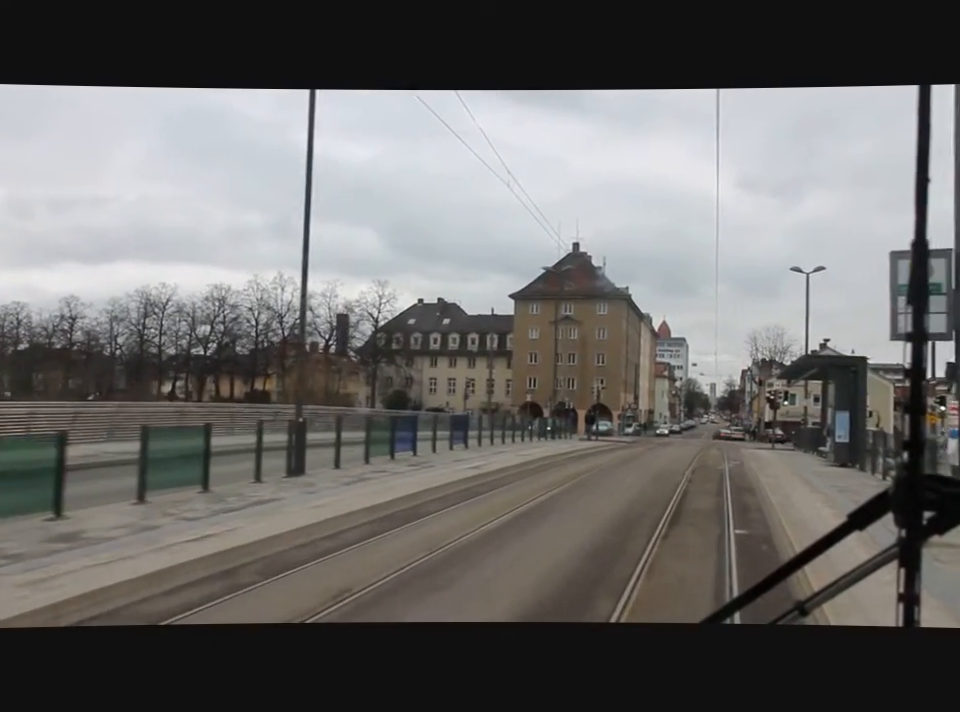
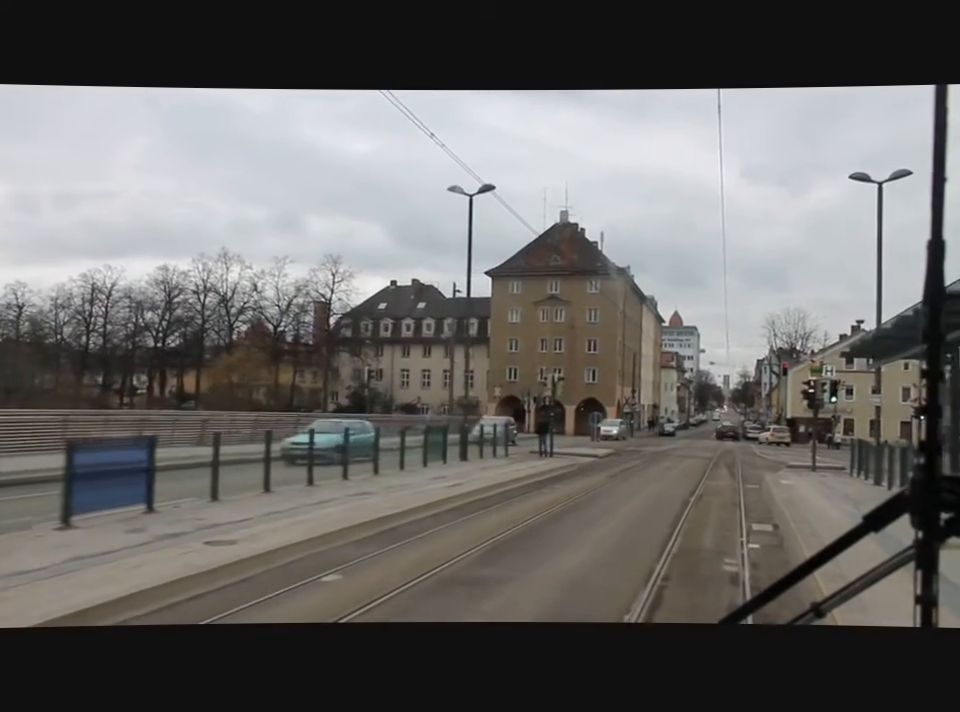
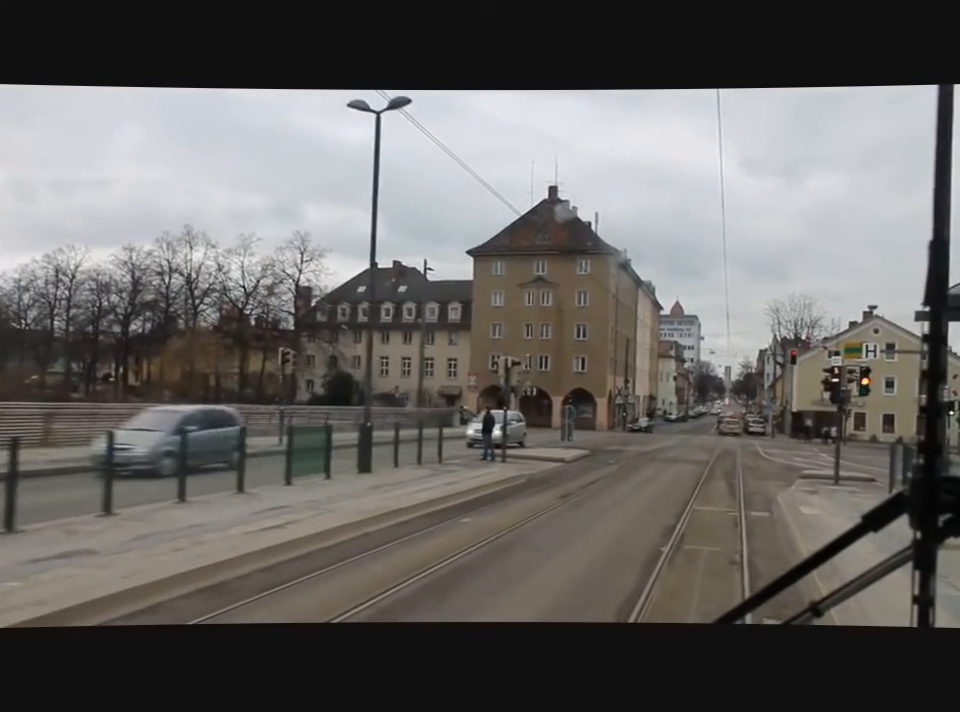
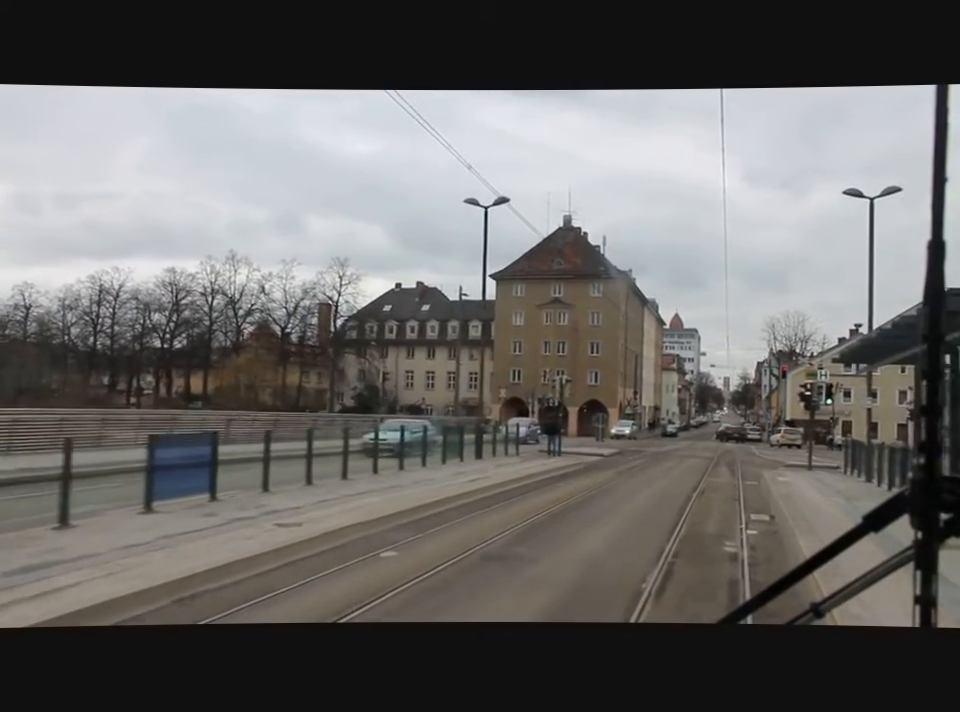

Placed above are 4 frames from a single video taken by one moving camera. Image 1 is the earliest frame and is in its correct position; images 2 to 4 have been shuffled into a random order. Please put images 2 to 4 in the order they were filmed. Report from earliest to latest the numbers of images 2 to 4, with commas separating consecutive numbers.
4, 2, 3
